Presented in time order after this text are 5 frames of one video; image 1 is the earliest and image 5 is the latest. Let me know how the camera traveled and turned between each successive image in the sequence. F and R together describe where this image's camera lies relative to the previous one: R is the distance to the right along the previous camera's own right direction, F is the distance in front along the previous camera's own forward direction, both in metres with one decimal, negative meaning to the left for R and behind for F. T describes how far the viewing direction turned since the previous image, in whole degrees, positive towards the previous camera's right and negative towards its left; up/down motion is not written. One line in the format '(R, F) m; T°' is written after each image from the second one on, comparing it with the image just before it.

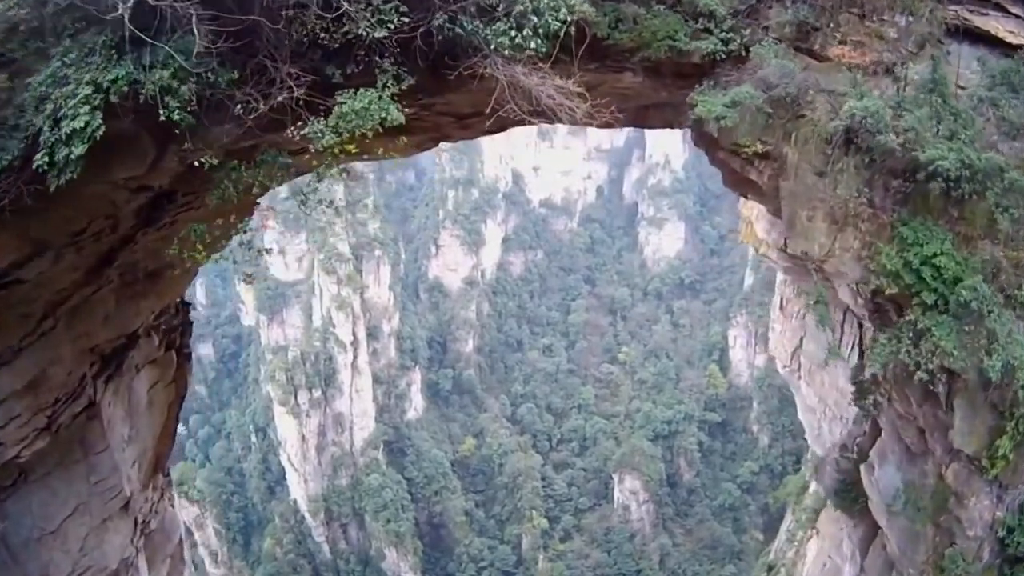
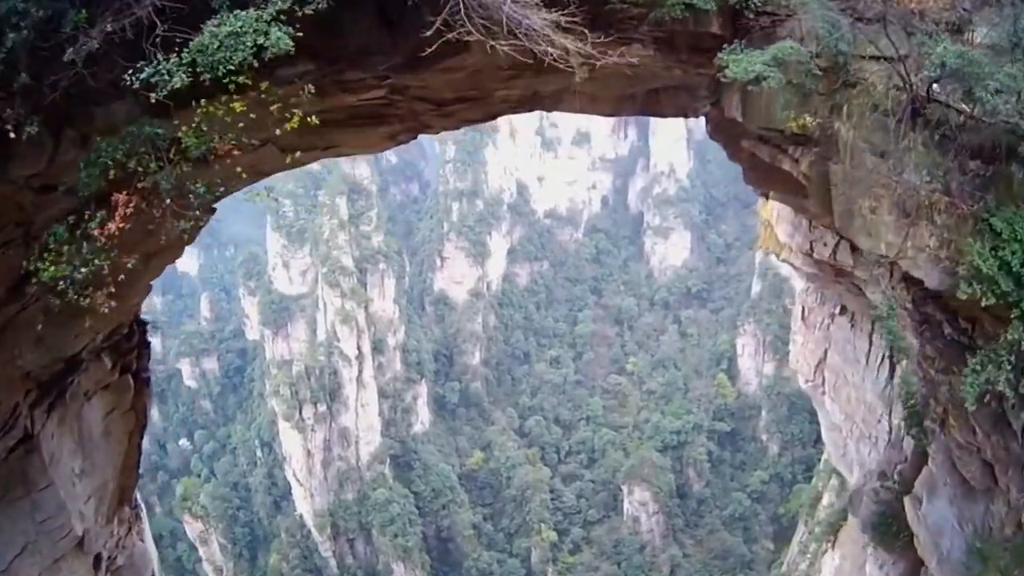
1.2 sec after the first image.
(+0.1, +0.6) m; 0°
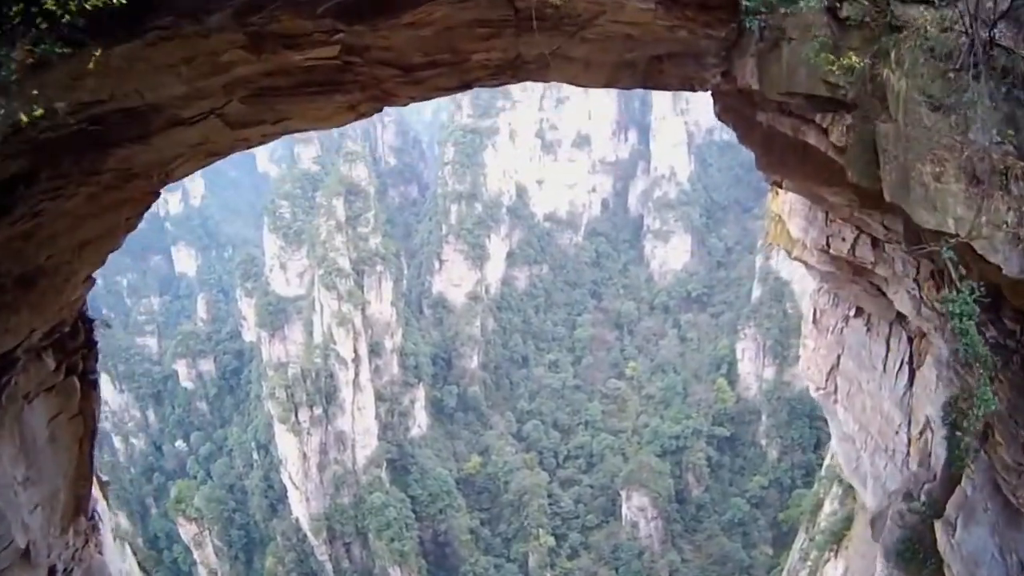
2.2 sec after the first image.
(+0.1, +0.5) m; 0°
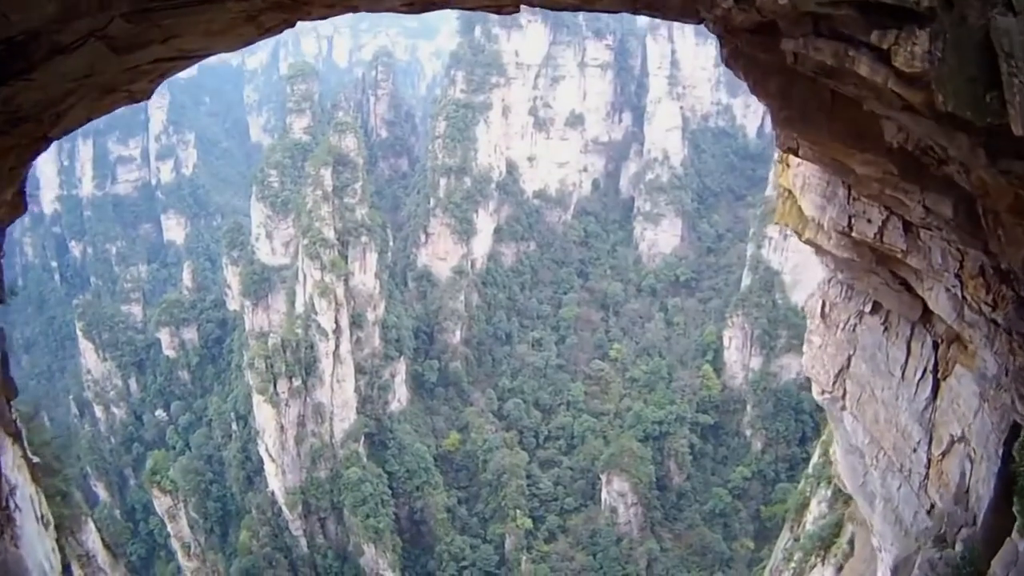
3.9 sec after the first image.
(+0.2, +0.9) m; +1°
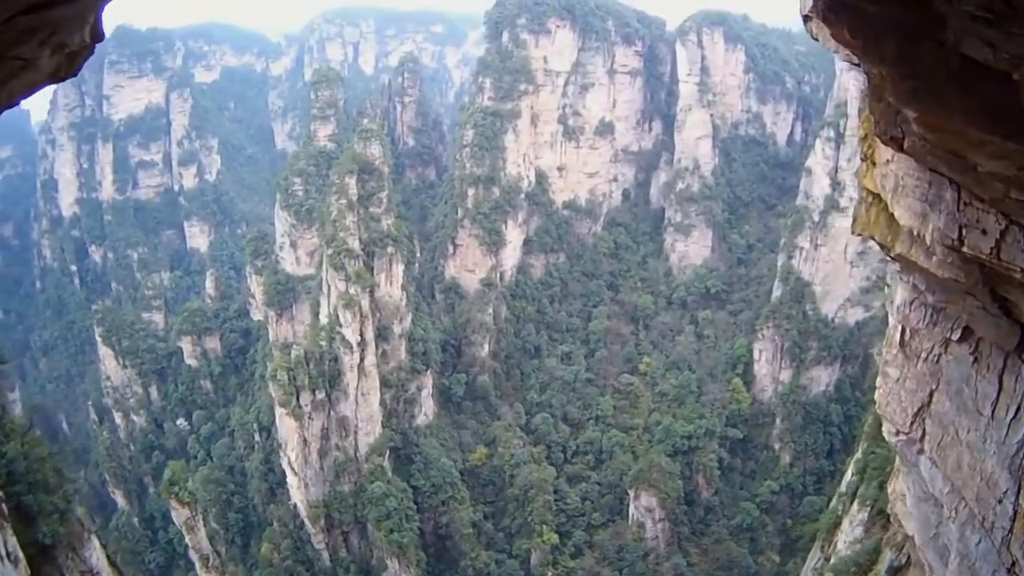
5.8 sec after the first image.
(0.0, +0.7) m; -2°
